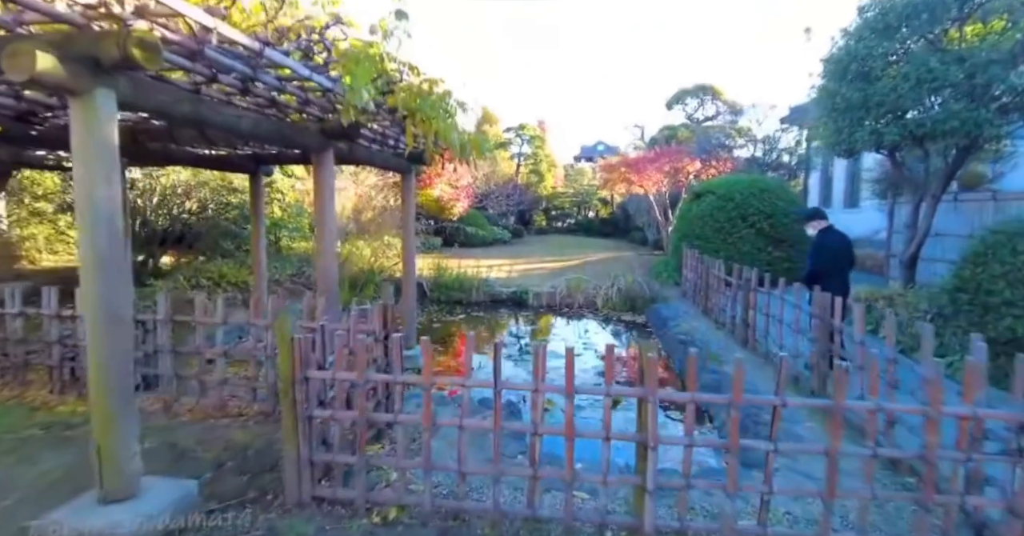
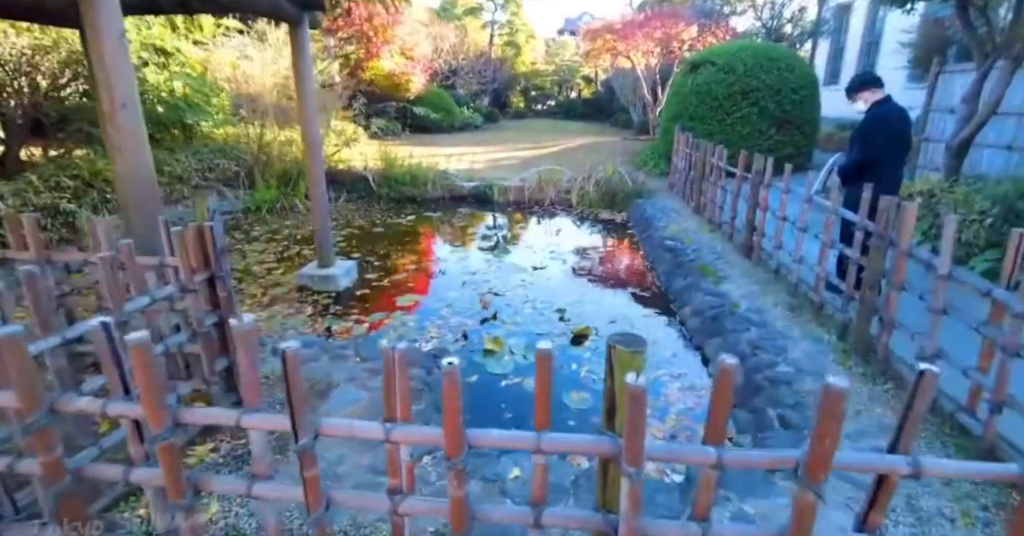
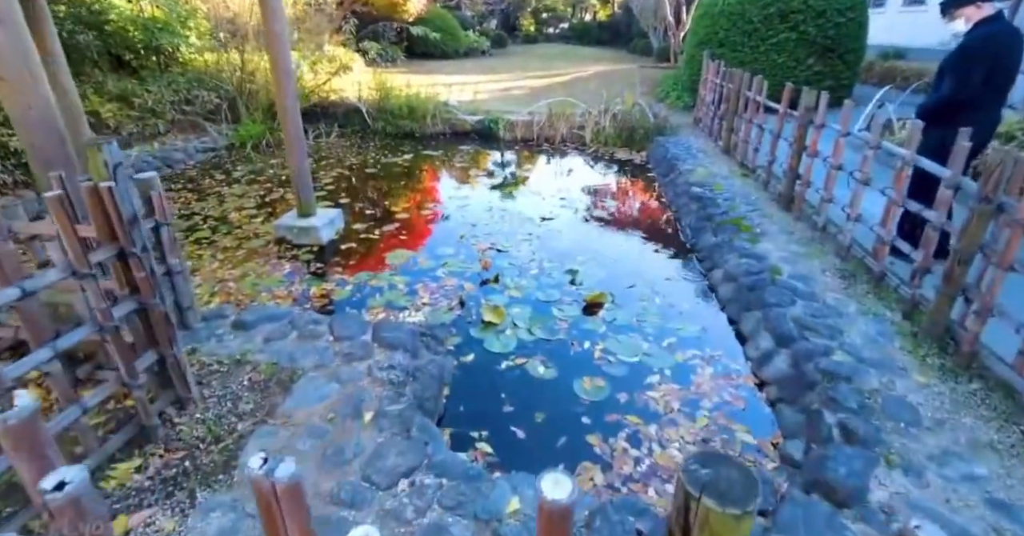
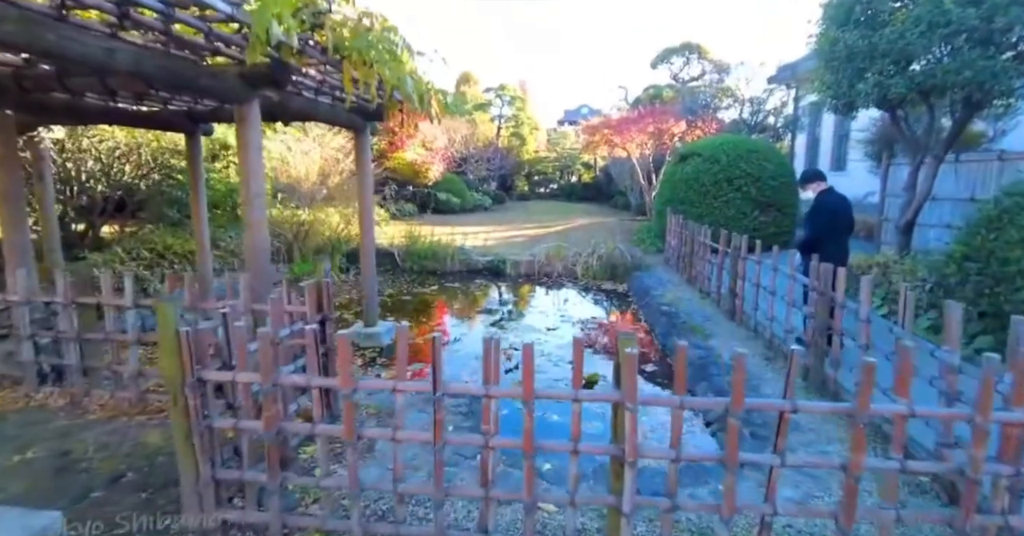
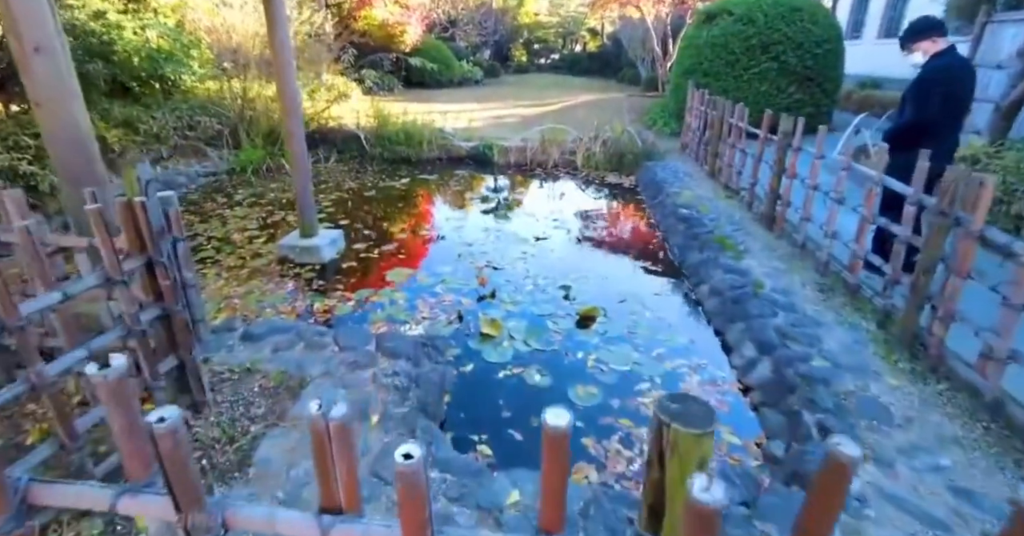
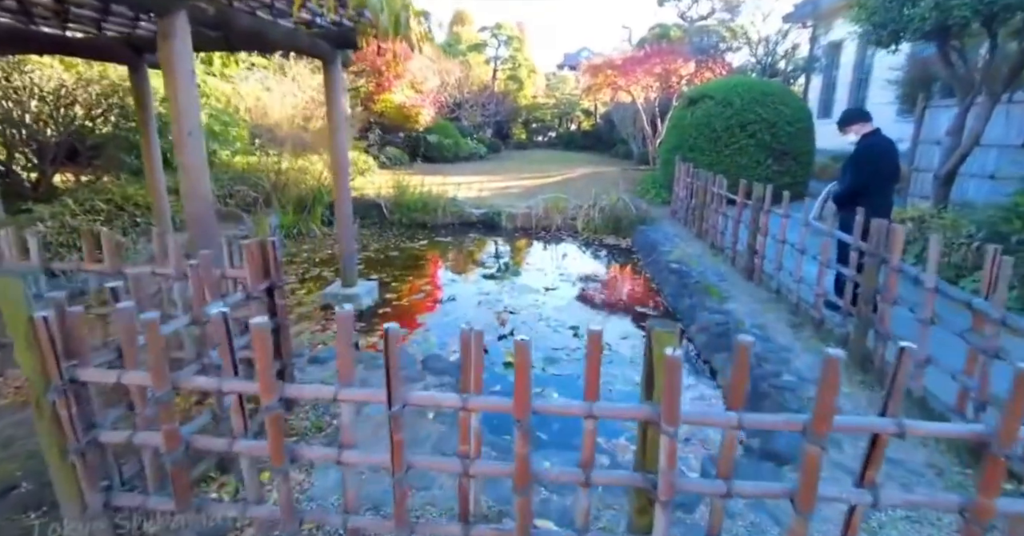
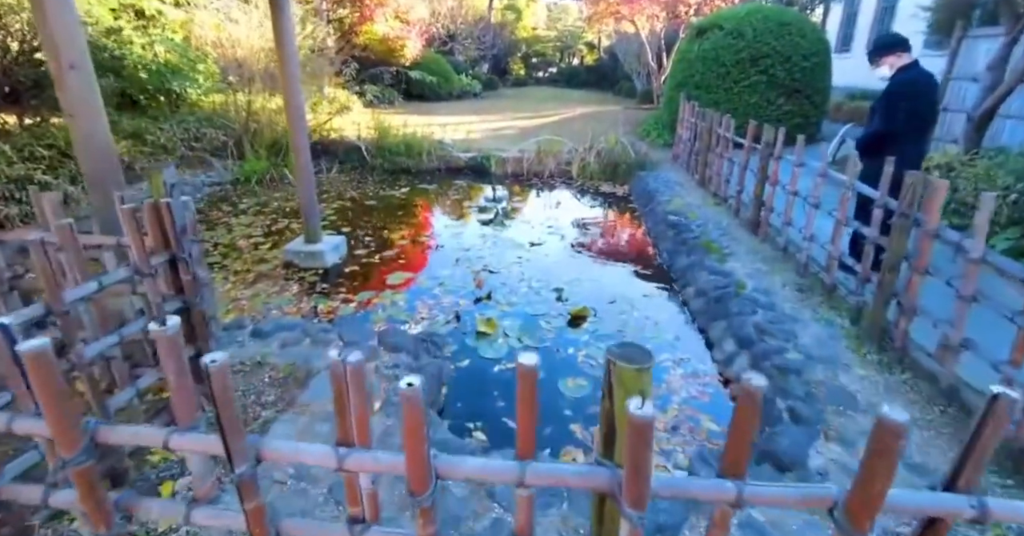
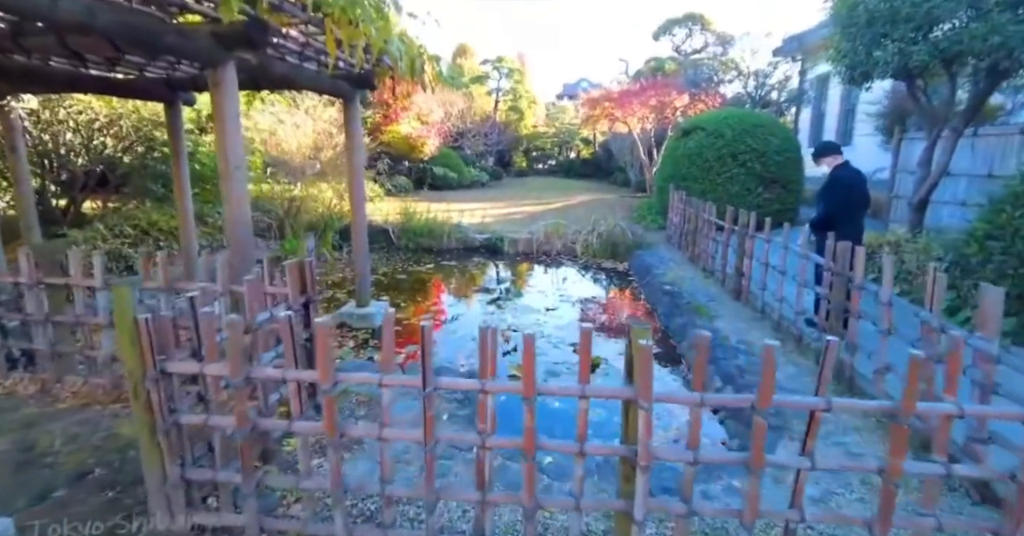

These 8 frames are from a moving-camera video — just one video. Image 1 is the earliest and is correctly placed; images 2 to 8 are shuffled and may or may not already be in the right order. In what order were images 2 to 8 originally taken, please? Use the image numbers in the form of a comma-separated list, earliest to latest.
4, 8, 6, 2, 7, 5, 3
